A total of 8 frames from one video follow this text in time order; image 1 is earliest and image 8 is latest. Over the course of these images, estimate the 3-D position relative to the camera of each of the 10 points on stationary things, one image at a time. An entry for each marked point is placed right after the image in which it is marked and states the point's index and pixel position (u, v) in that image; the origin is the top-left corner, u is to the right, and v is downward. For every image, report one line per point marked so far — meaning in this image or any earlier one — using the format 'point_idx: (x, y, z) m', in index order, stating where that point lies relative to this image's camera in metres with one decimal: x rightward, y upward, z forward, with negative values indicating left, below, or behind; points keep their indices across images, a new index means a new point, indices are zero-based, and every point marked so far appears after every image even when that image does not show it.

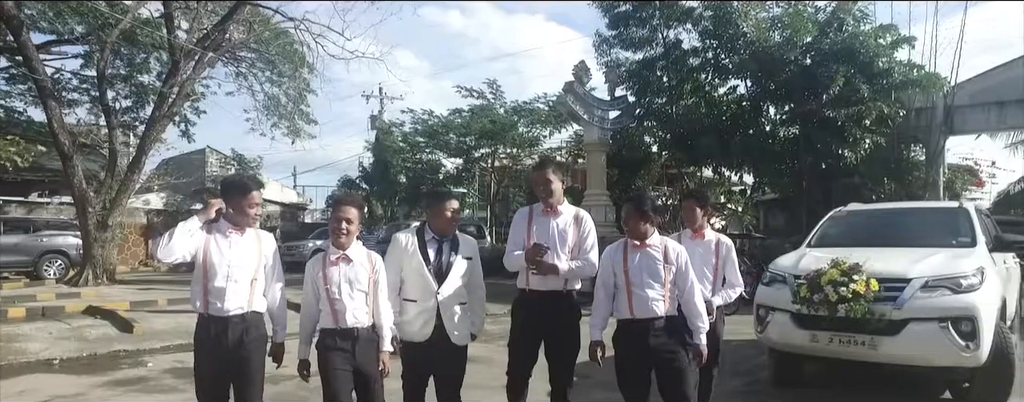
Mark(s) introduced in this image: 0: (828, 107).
0: (+6.2, +1.8, +13.4) m
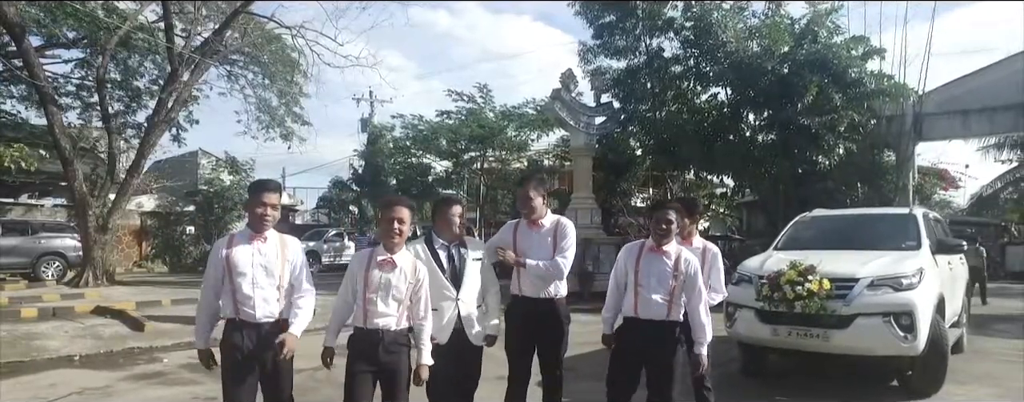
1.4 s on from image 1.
0: (+6.0, +1.8, +14.1) m
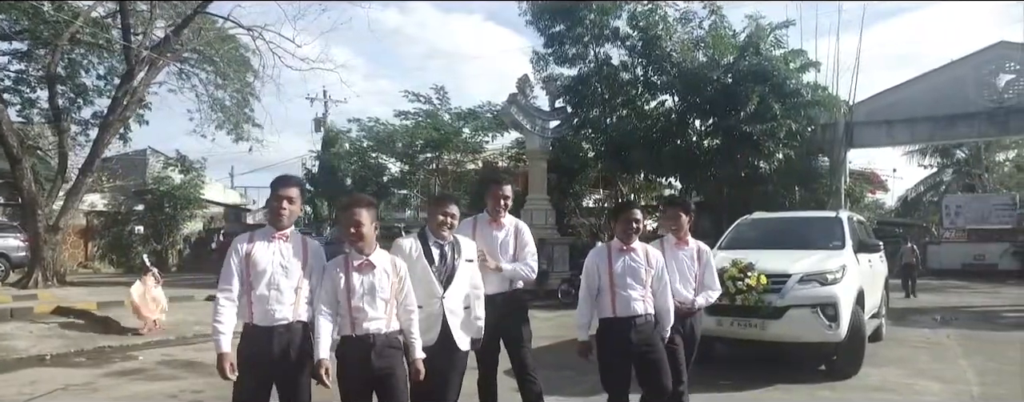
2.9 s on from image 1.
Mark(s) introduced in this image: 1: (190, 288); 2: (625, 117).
0: (+5.1, +1.7, +15.0) m
1: (-7.7, -2.1, +16.4) m
2: (+2.5, +2.0, +16.1) m
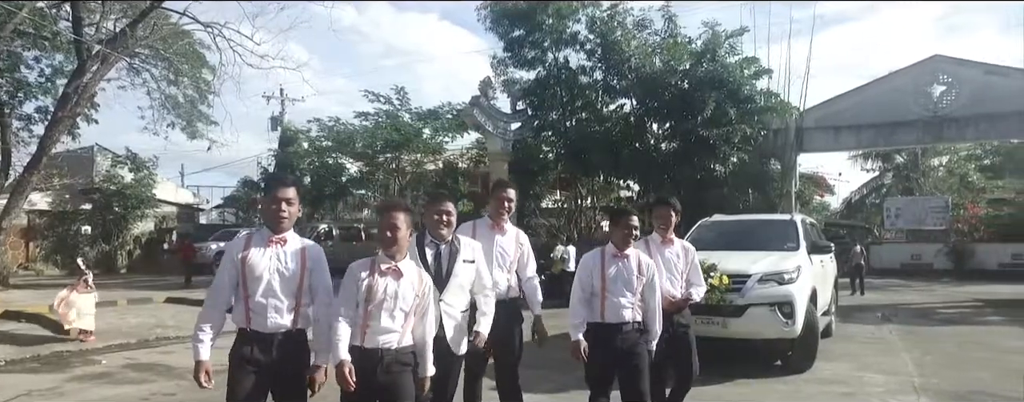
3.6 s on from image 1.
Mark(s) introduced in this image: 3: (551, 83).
0: (+4.3, +1.7, +15.5) m
1: (-8.7, -2.1, +16.1) m
2: (+1.7, +1.9, +16.4) m
3: (+0.9, +2.8, +16.5) m
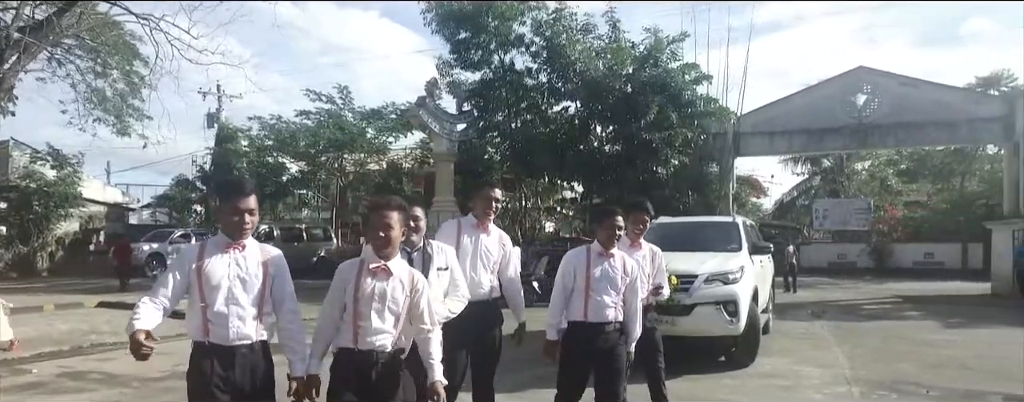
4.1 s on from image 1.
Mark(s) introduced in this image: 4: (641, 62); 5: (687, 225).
0: (+3.1, +1.6, +15.9) m
1: (-9.9, -2.1, +15.3) m
2: (+0.4, +1.9, +16.5) m
3: (-0.4, +2.8, +16.7) m
4: (+3.0, +3.3, +16.2) m
5: (+2.1, -0.3, +8.1) m
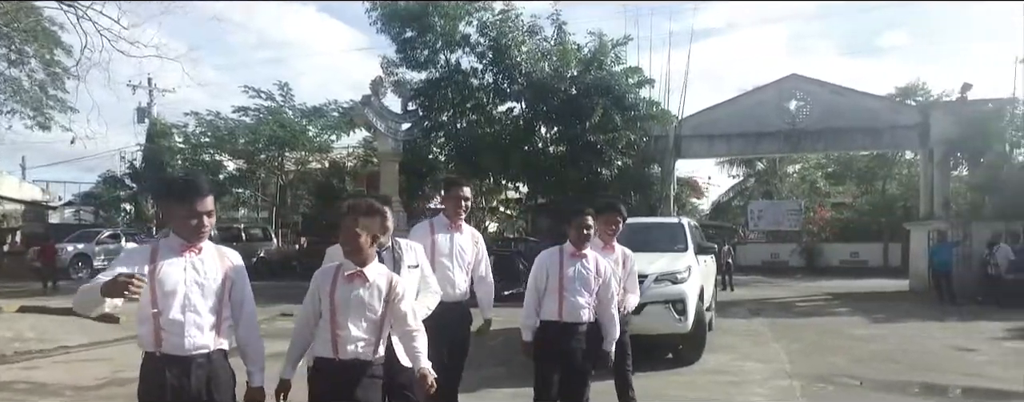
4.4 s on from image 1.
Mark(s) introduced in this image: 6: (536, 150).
0: (+1.8, +1.6, +16.1) m
1: (-11.1, -2.0, +14.5) m
2: (-0.9, +1.9, +16.5) m
3: (-1.7, +2.8, +16.6) m
4: (+1.8, +3.3, +16.4) m
5: (+1.5, -0.3, +8.3) m
6: (+0.6, +1.2, +16.4) m
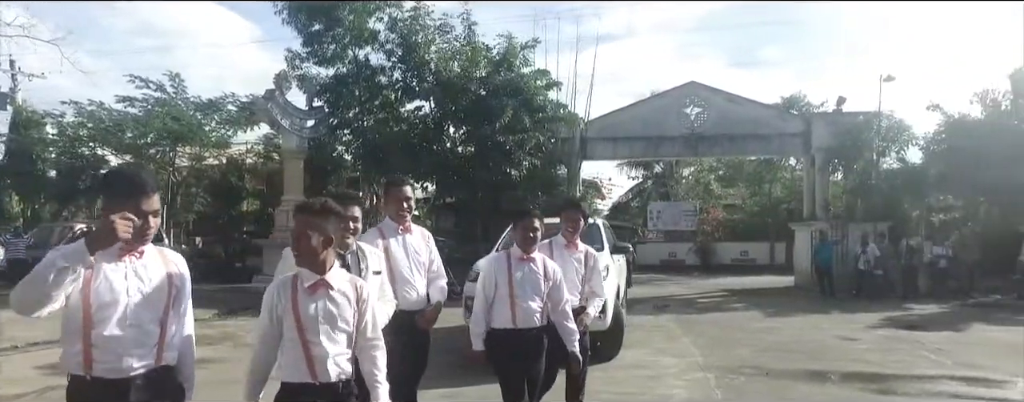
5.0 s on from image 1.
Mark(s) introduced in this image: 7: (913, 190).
0: (-0.3, +1.6, +16.2) m
1: (-12.8, -1.9, +12.8) m
2: (-3.1, +1.9, +16.3) m
3: (-3.8, +2.8, +16.2) m
4: (-0.4, +3.3, +16.5) m
5: (+0.5, -0.3, +8.5) m
6: (-1.5, +1.2, +16.4) m
7: (+10.1, +0.3, +17.2) m
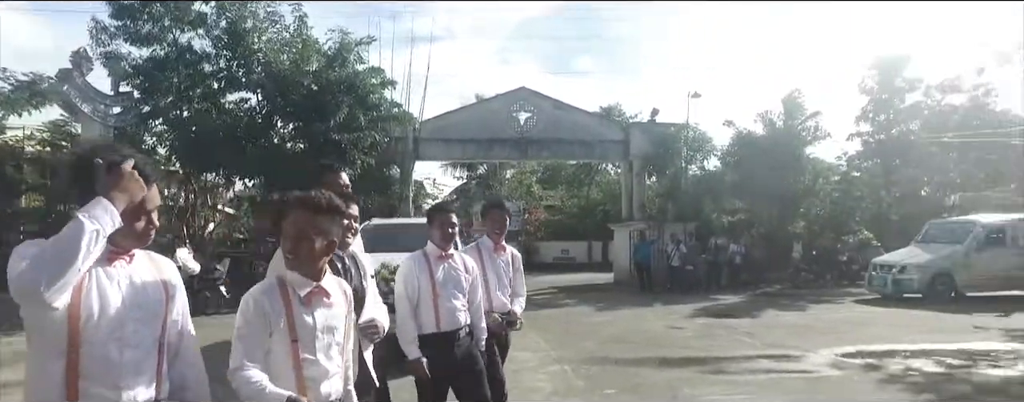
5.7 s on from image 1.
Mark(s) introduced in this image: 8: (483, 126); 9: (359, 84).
0: (-4.0, +1.6, +15.8) m
1: (-15.2, -1.8, +9.1) m
2: (-6.7, +1.9, +15.1) m
3: (-7.4, +2.9, +14.8) m
4: (-4.1, +3.3, +16.1) m
5: (-1.2, -0.3, +8.5) m
6: (-5.2, +1.3, +15.6) m
7: (+5.7, +0.2, +19.5) m
8: (-0.6, +2.0, +17.6) m
9: (-3.4, +2.7, +16.0) m
